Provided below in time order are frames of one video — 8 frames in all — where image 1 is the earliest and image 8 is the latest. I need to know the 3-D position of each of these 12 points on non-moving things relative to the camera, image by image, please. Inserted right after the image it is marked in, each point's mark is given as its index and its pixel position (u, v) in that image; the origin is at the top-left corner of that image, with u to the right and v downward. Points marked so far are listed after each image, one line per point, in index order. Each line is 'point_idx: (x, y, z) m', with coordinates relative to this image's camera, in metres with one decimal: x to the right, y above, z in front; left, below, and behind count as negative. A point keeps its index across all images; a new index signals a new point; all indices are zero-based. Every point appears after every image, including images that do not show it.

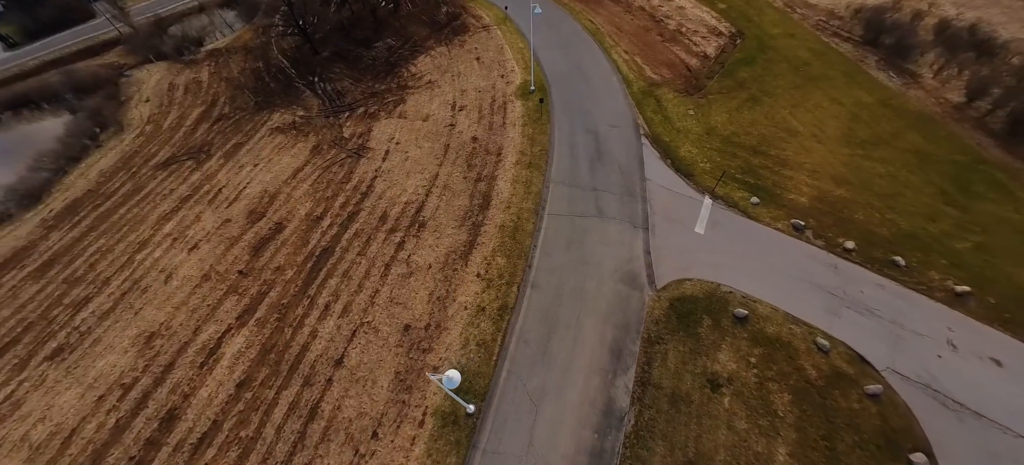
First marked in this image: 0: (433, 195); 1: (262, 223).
0: (-3.9, +1.9, +17.9) m
1: (-13.8, +0.6, +19.9) m
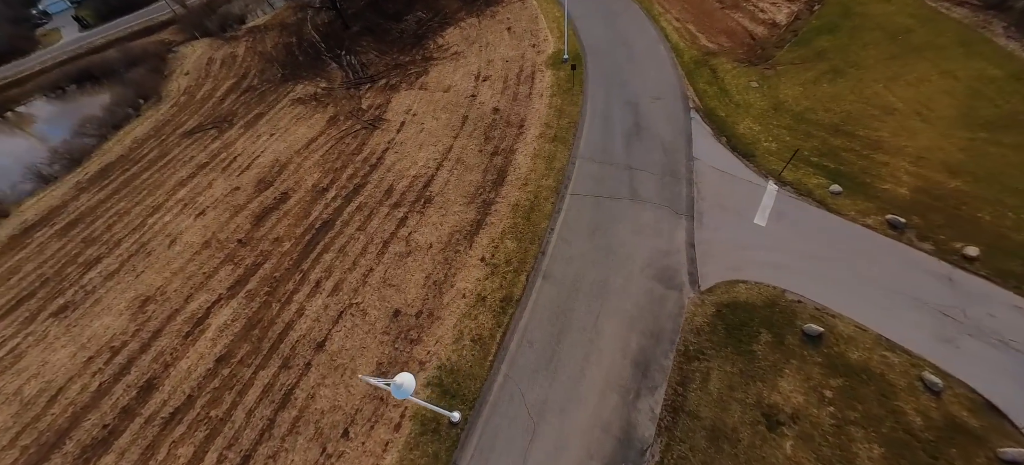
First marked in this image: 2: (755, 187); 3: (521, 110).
0: (-3.0, +2.8, +16.1) m
1: (-12.8, +2.2, +18.8) m
2: (+7.9, +1.5, +11.7) m
3: (+0.4, +5.7, +17.0) m
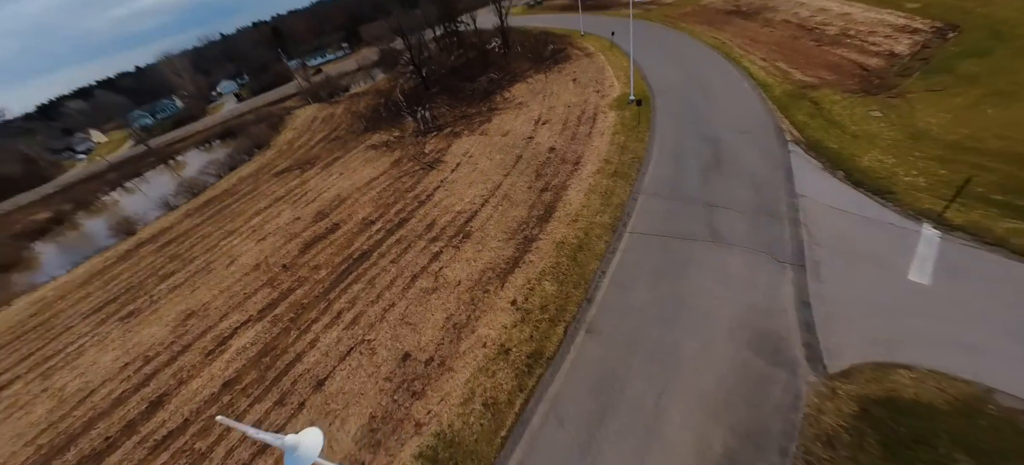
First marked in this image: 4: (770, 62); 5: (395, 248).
0: (-0.9, +1.1, +14.7) m
1: (-10.1, +0.5, +19.1) m
2: (+8.9, 0.0, +8.3) m
3: (+2.8, +3.6, +15.6) m
4: (+11.7, +7.8, +16.5) m
5: (-4.9, -0.7, +15.0) m
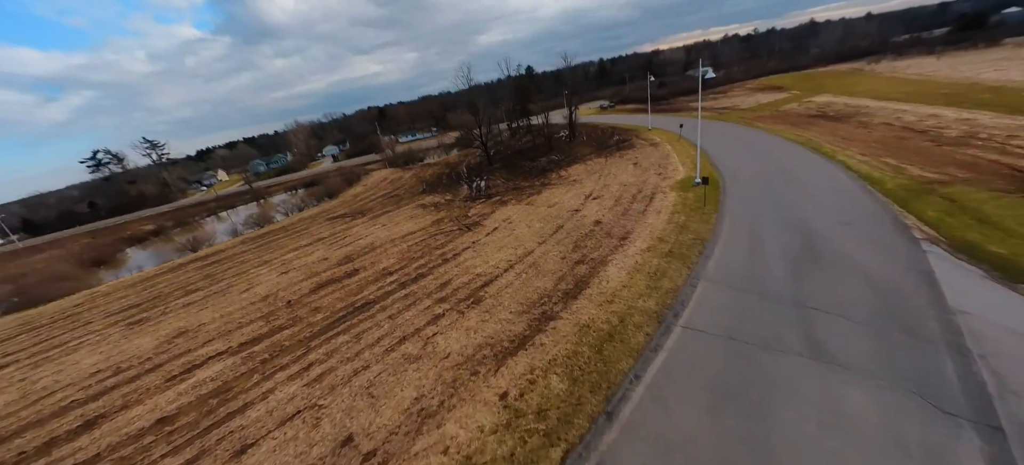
0: (0.0, -1.3, +12.6) m
1: (-8.5, -1.7, +18.2) m
2: (+8.6, -2.2, +4.5) m
3: (+4.3, +0.3, +13.3) m
4: (+13.8, +2.8, +13.7) m
5: (-4.1, -2.6, +13.1) m
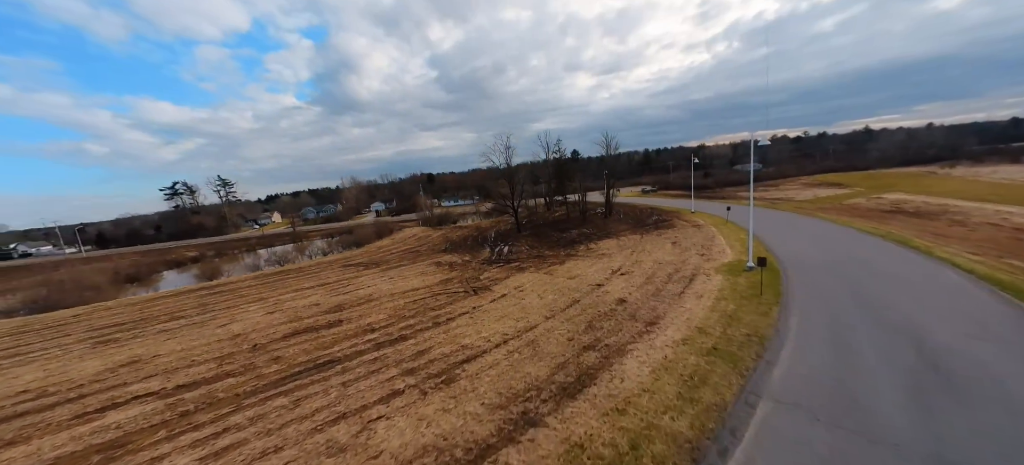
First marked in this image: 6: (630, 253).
0: (-0.2, -3.1, +10.0) m
1: (-8.1, -3.7, +16.3) m
2: (+7.5, -3.3, +1.0) m
3: (+4.3, -2.2, +10.6) m
4: (+14.0, -0.9, +10.4) m
5: (-4.4, -4.0, +10.7) m
6: (+6.2, -1.1, +19.3) m
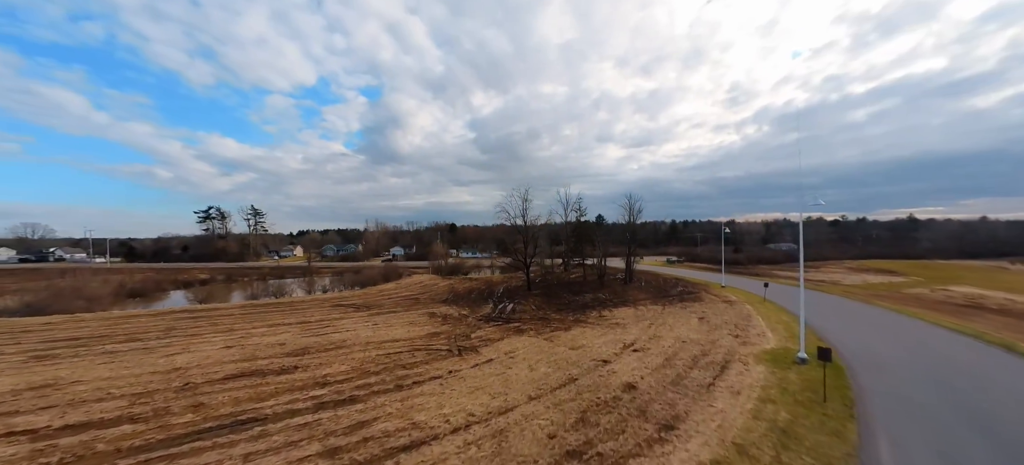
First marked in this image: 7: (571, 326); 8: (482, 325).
0: (-1.0, -4.1, +7.4) m
1: (-8.6, -5.0, +14.0) m
2: (+6.2, -3.5, -1.9) m
3: (+3.6, -3.7, +7.8) m
4: (+13.4, -3.2, +7.2) m
5: (-5.2, -4.7, +8.2) m
6: (+6.1, -4.2, +16.5) m
7: (+2.9, -4.6, +17.9) m
8: (-1.5, -5.0, +19.6) m
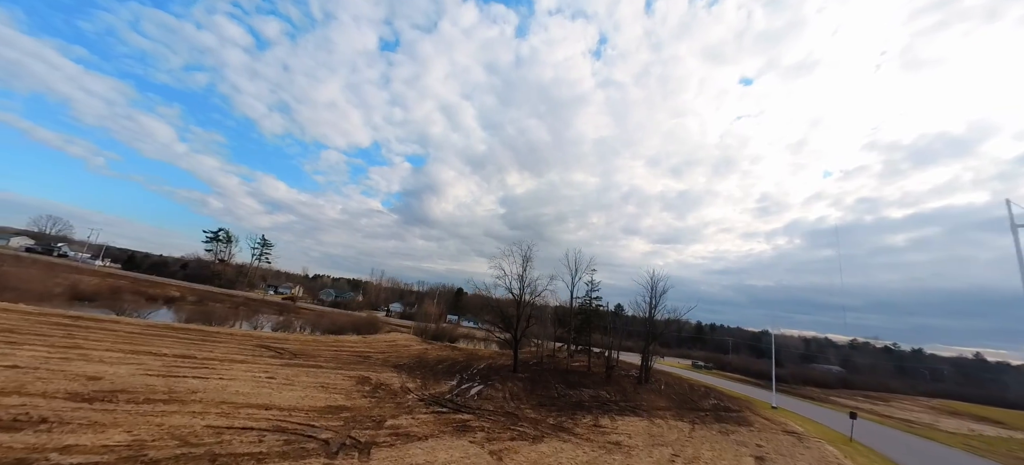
0: (-3.1, -3.2, +1.6) m
1: (-10.5, -4.3, +8.5) m
2: (+3.7, -1.5, -7.9) m
3: (+1.5, -3.4, +1.8) m
4: (+11.2, -4.2, +0.6) m
5: (-7.3, -3.3, +2.6) m
6: (+4.3, -6.1, +10.0) m
7: (+1.1, -6.4, +11.5) m
8: (-3.3, -6.5, +13.4) m
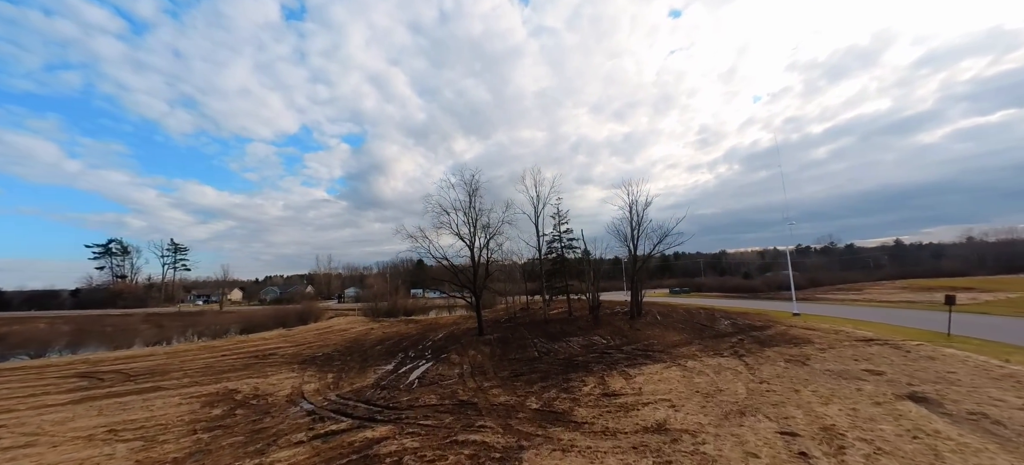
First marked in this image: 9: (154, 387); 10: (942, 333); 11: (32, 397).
0: (-3.2, -1.8, -4.4) m
1: (-11.1, -3.6, +1.8) m
2: (+4.3, +0.2, -13.3) m
3: (+1.3, -1.2, -3.7) m
4: (+11.2, -0.5, -3.8) m
5: (-7.4, -2.5, -3.8) m
6: (+3.5, -2.8, +4.9) m
7: (+0.2, -3.4, +6.1) m
8: (-4.2, -4.1, +7.6) m
9: (-10.5, -4.9, +11.4) m
10: (+11.7, -2.6, +9.9) m
11: (-13.0, -5.0, +10.6) m
